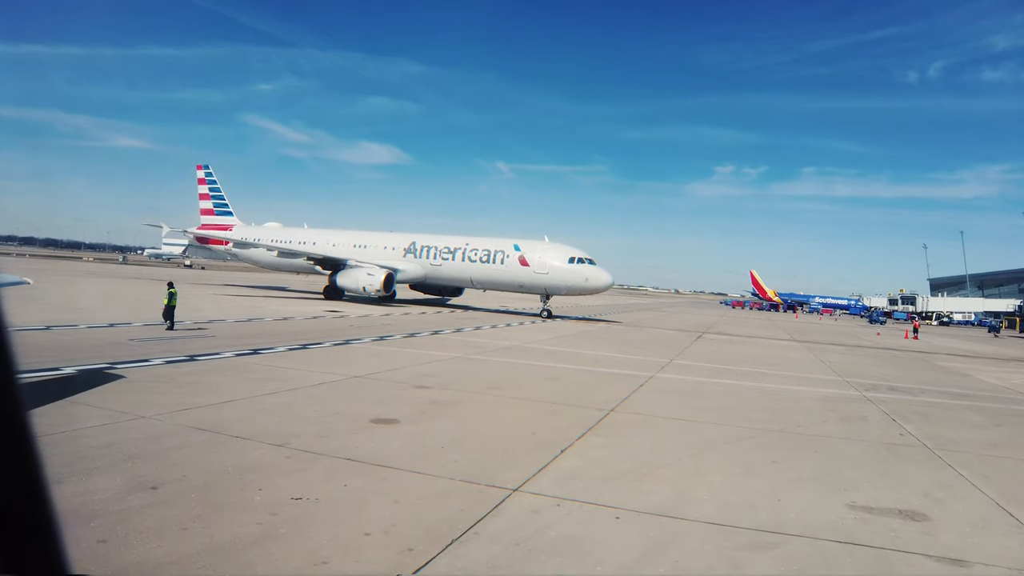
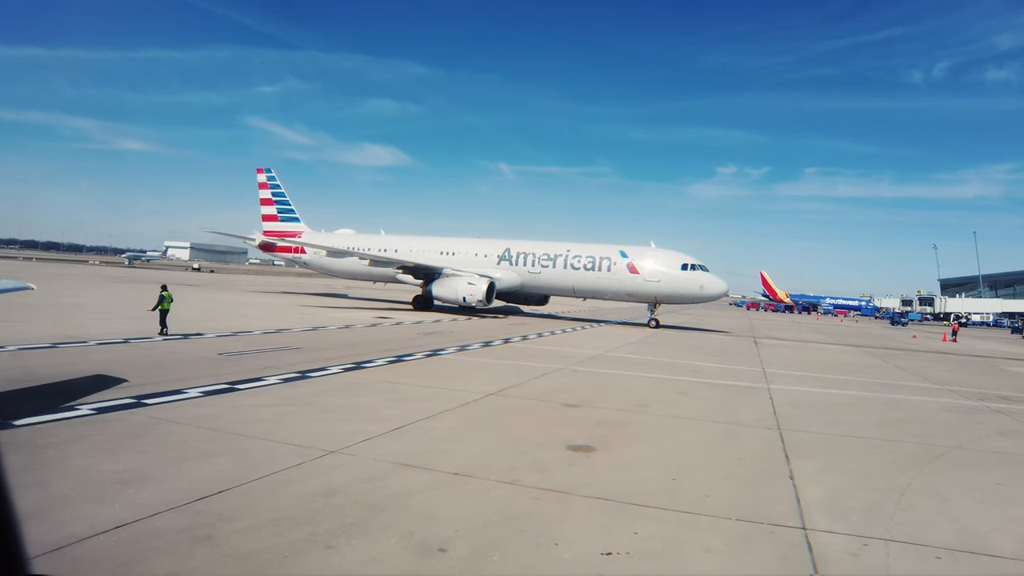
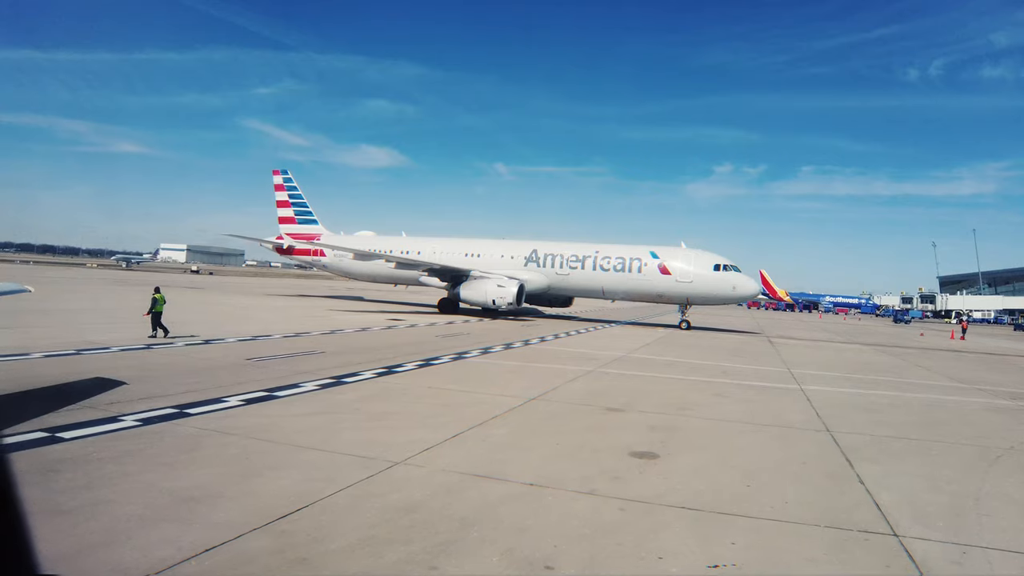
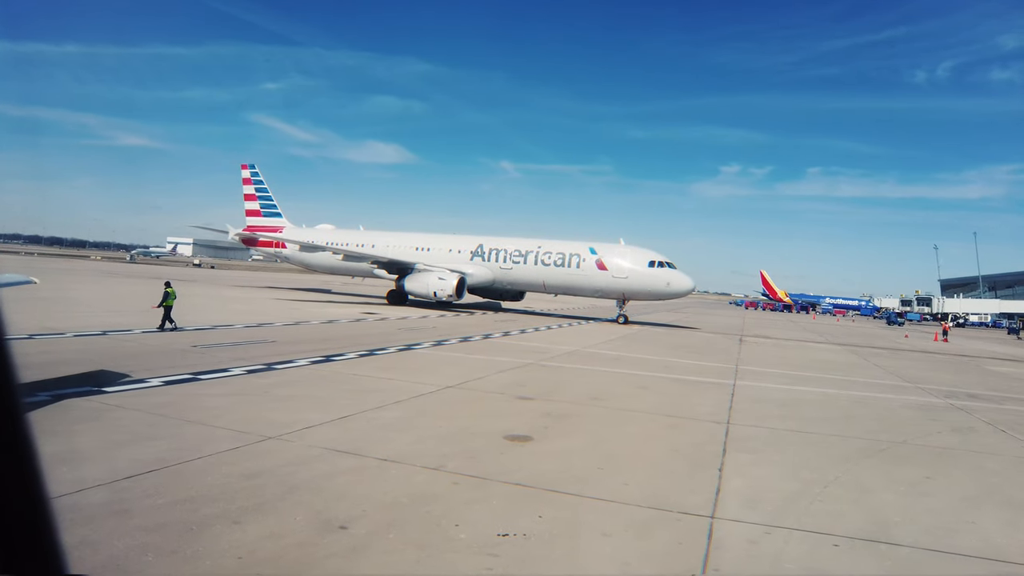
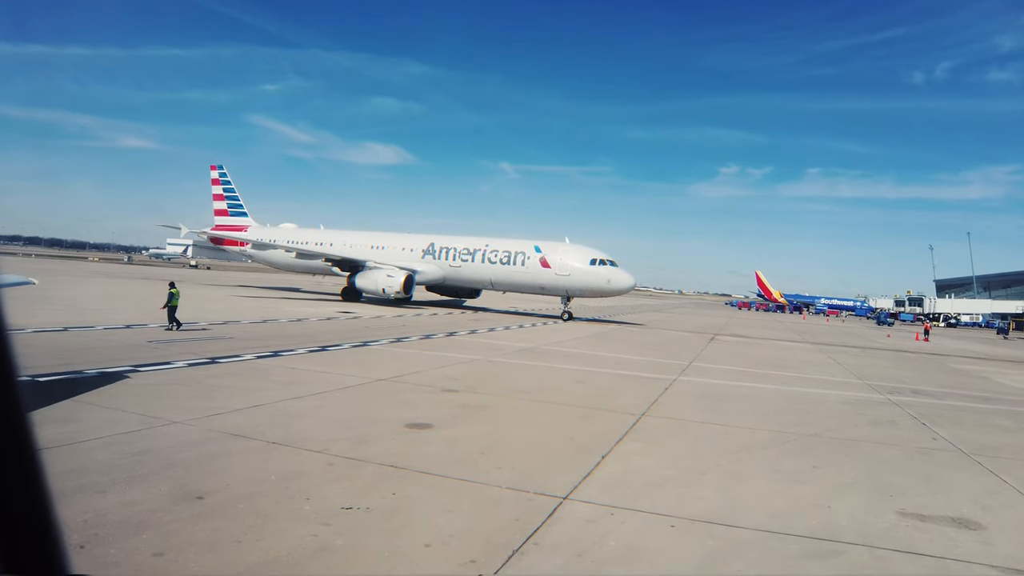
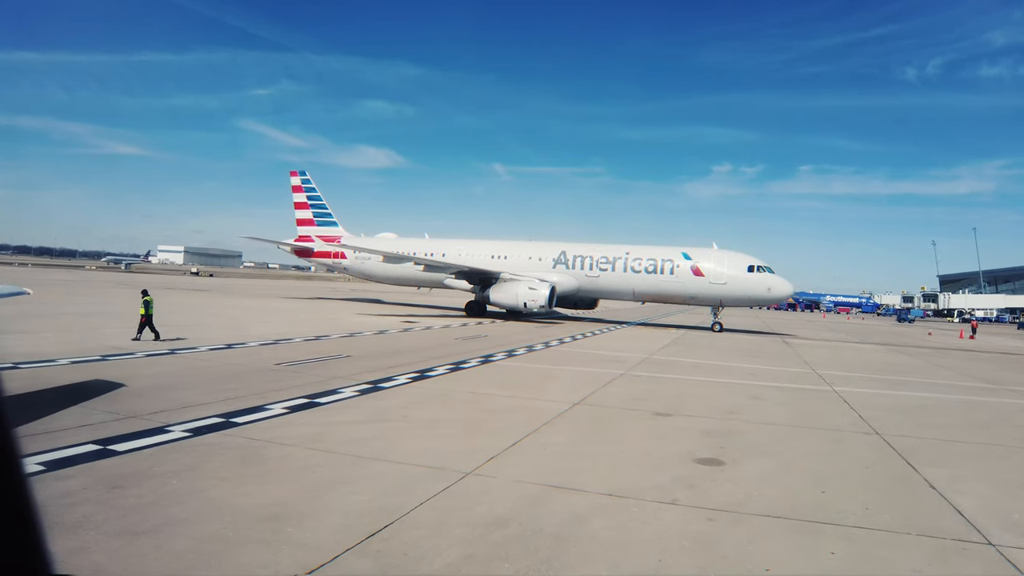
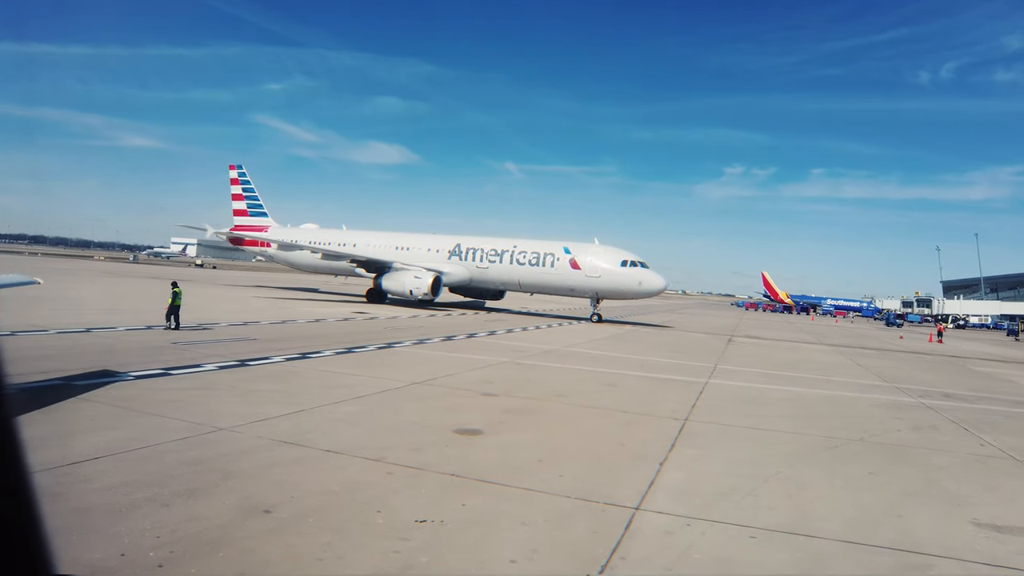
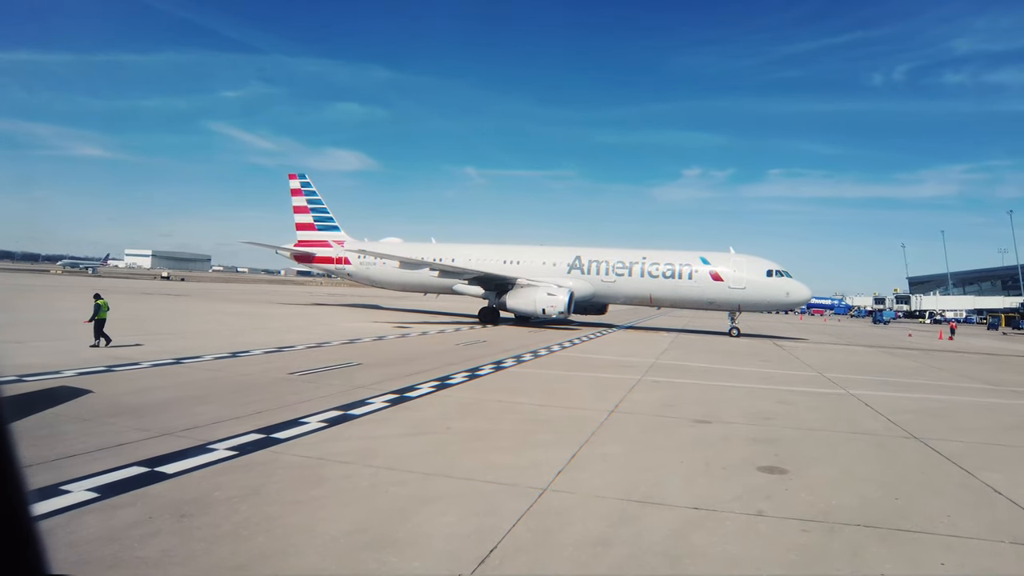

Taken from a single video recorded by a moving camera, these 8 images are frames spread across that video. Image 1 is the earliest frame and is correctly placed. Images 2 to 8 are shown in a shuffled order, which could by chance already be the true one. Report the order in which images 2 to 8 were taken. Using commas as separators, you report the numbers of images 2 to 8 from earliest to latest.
5, 7, 4, 2, 3, 6, 8
